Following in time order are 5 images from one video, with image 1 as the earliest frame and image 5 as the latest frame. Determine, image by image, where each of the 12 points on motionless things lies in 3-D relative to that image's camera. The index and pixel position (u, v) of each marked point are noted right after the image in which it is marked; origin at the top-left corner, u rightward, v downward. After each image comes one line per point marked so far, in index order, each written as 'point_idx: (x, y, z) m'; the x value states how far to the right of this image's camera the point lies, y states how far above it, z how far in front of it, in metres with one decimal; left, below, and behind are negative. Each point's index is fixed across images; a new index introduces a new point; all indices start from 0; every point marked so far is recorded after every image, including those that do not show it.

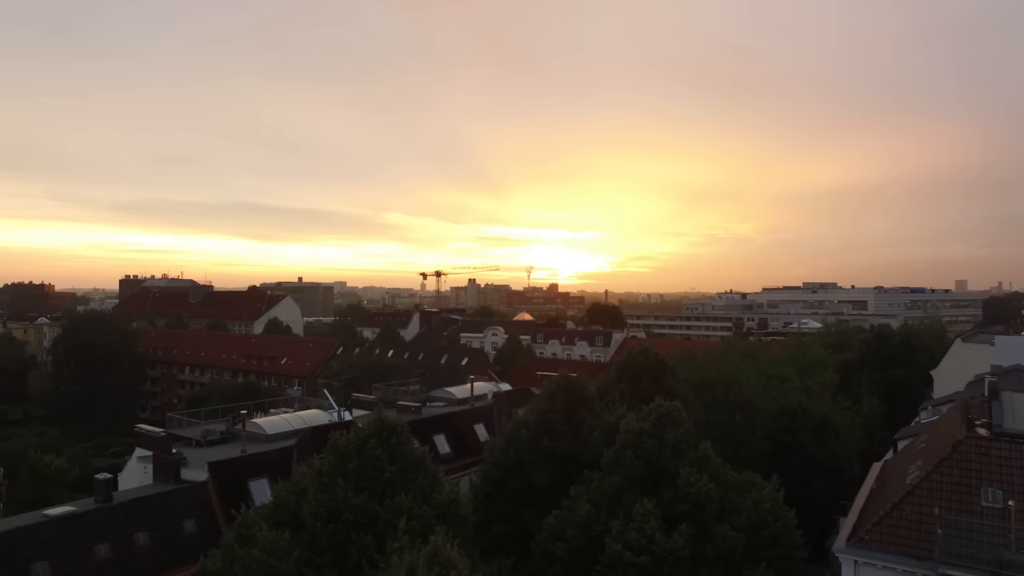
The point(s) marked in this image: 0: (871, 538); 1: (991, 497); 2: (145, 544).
0: (+7.6, -5.3, +13.9) m
1: (+10.1, -4.4, +13.8) m
2: (-9.3, -6.4, +16.5) m
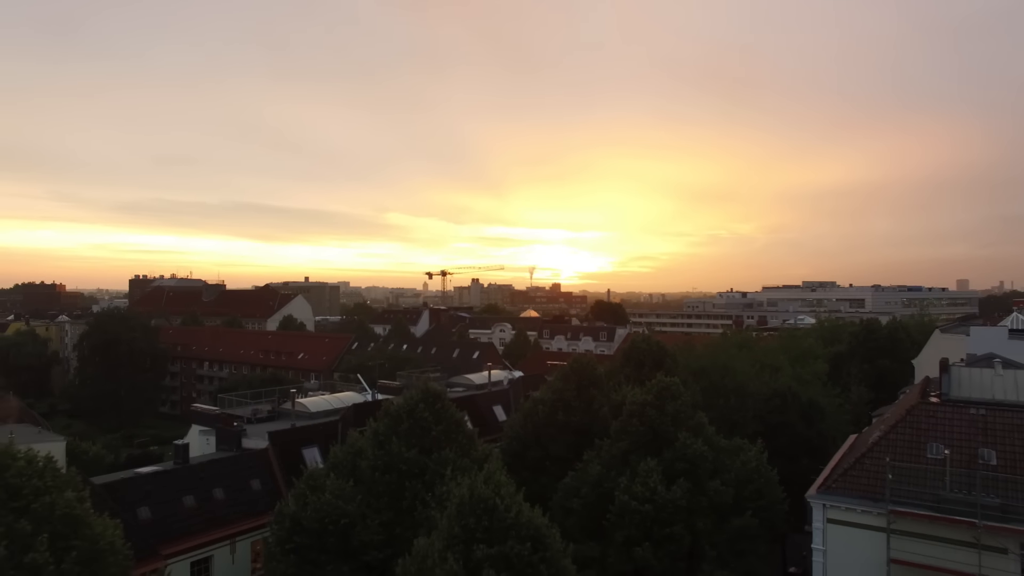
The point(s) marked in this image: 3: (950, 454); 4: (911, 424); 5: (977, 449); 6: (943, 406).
0: (+8.3, -5.1, +16.7) m
1: (+10.8, -4.1, +16.6) m
2: (-8.6, -6.2, +19.3) m
3: (+10.8, -4.1, +16.3) m
4: (+10.7, -3.7, +17.5) m
5: (+11.6, -4.0, +16.2) m
6: (+11.7, -3.2, +17.7) m
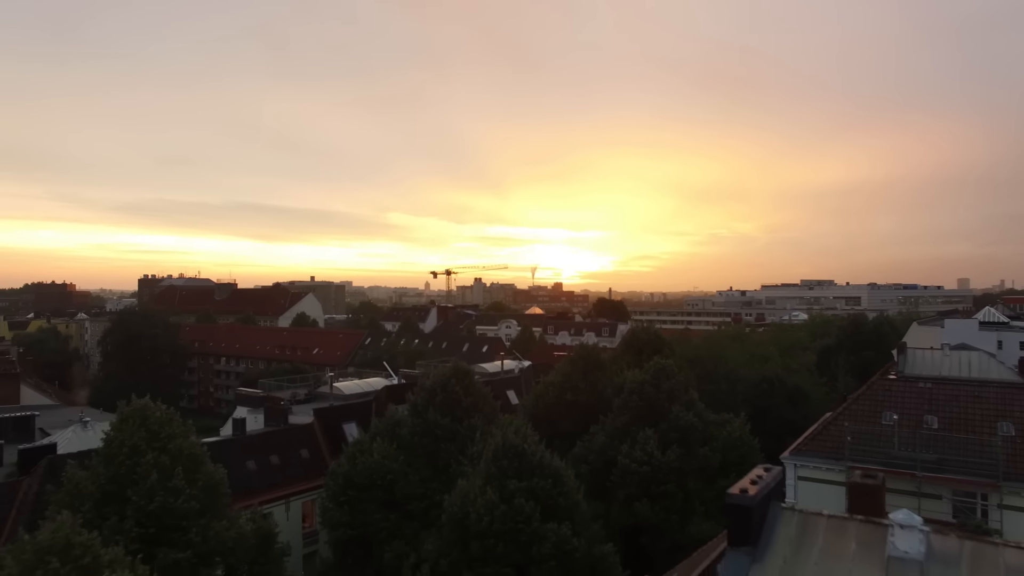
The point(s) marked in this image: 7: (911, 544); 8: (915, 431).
0: (+8.9, -4.8, +19.8) m
1: (+11.3, -3.9, +19.7) m
2: (-8.0, -6.0, +22.4) m
3: (+11.4, -3.9, +19.3) m
4: (+11.2, -3.4, +20.5) m
5: (+12.1, -3.8, +19.3) m
6: (+12.3, -3.0, +20.8) m
7: (+3.4, -2.2, +5.6) m
8: (+11.6, -4.1, +18.9) m
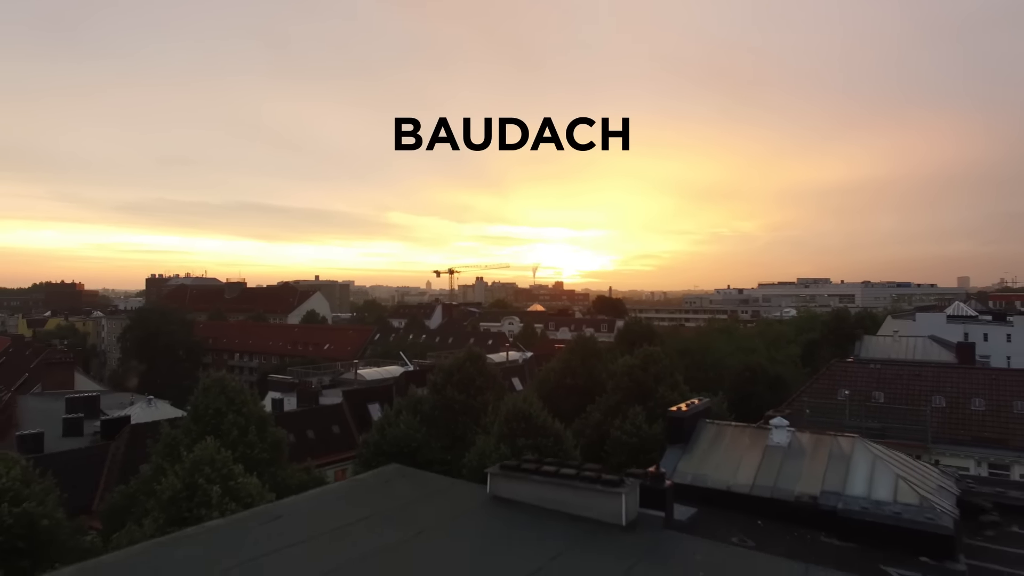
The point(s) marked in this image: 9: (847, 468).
0: (+9.1, -4.6, +23.0) m
1: (+11.6, -3.7, +22.8) m
2: (-7.8, -5.8, +25.6) m
3: (+11.6, -3.7, +22.5) m
4: (+11.5, -3.2, +23.7) m
5: (+12.3, -3.6, +22.5) m
6: (+12.5, -2.8, +24.0) m
7: (+3.6, -2.0, +8.8) m
8: (+11.9, -3.9, +22.1) m
9: (+4.1, -2.2, +8.0) m
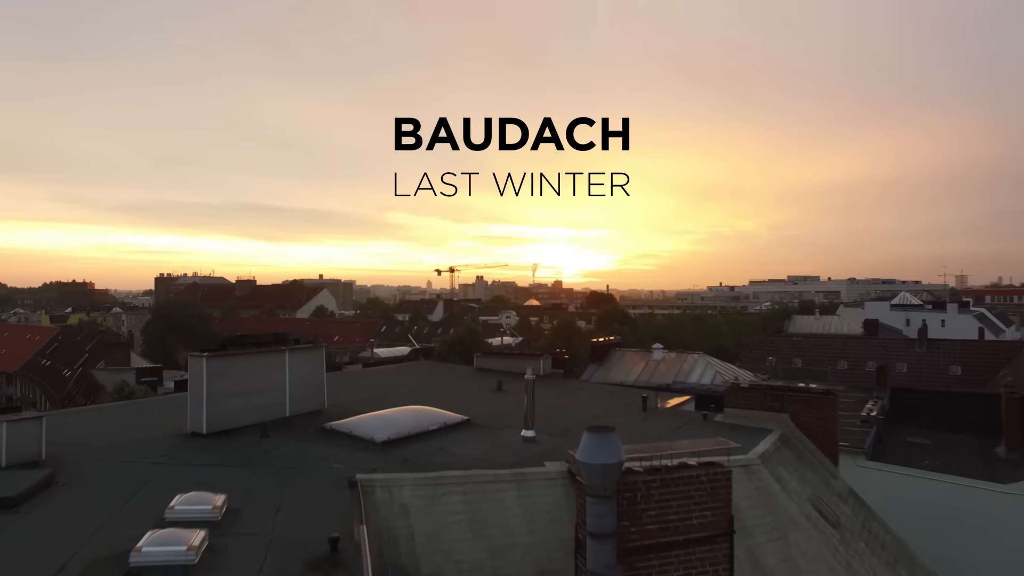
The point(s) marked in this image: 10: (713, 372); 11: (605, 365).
0: (+8.7, -4.1, +28.4) m
1: (+11.2, -3.1, +28.3) m
2: (-8.2, -5.3, +31.0) m
3: (+11.2, -3.1, +27.9) m
4: (+11.0, -2.7, +29.1) m
5: (+11.9, -3.0, +27.9) m
6: (+12.1, -2.2, +29.4) m
7: (+3.2, -1.5, +14.2) m
8: (+11.4, -3.4, +27.5) m
9: (+3.7, -1.7, +13.4) m
10: (+4.0, -1.7, +13.1) m
11: (+2.1, -1.7, +14.5) m
